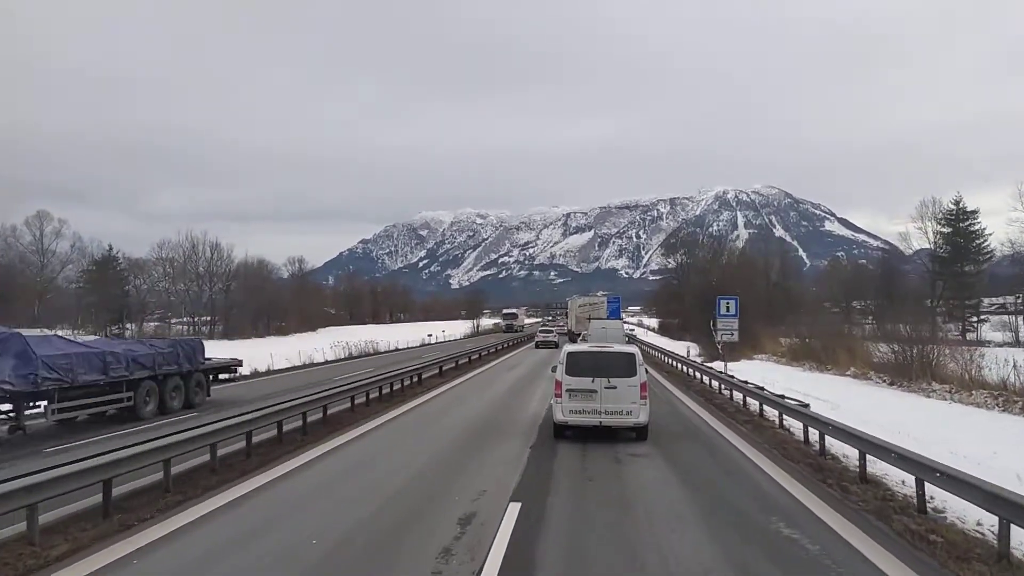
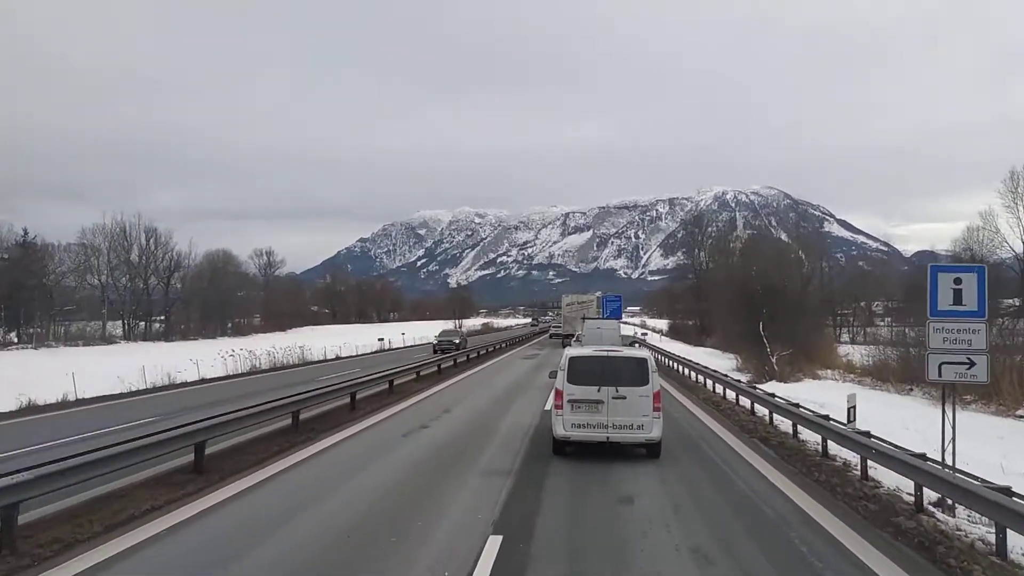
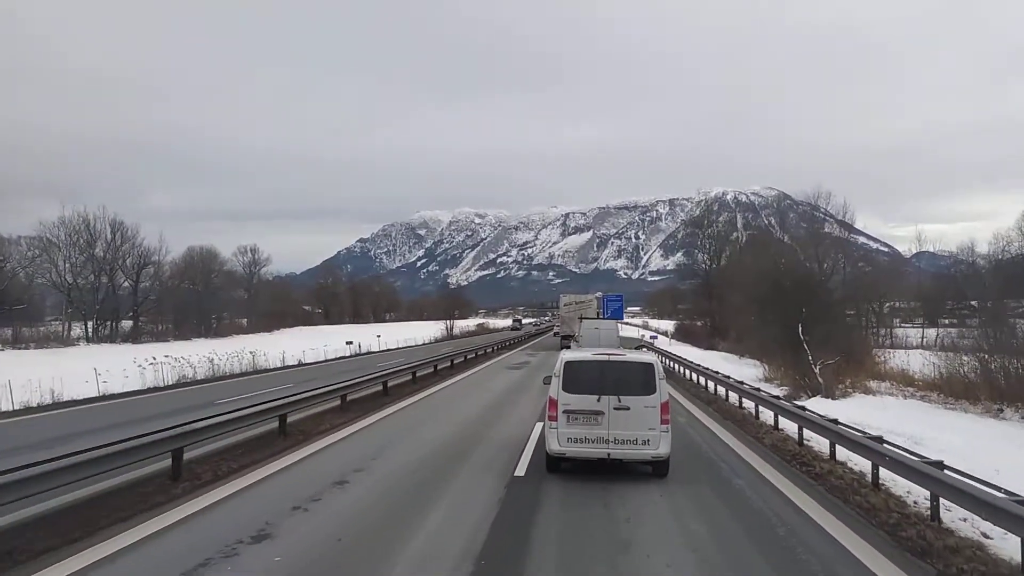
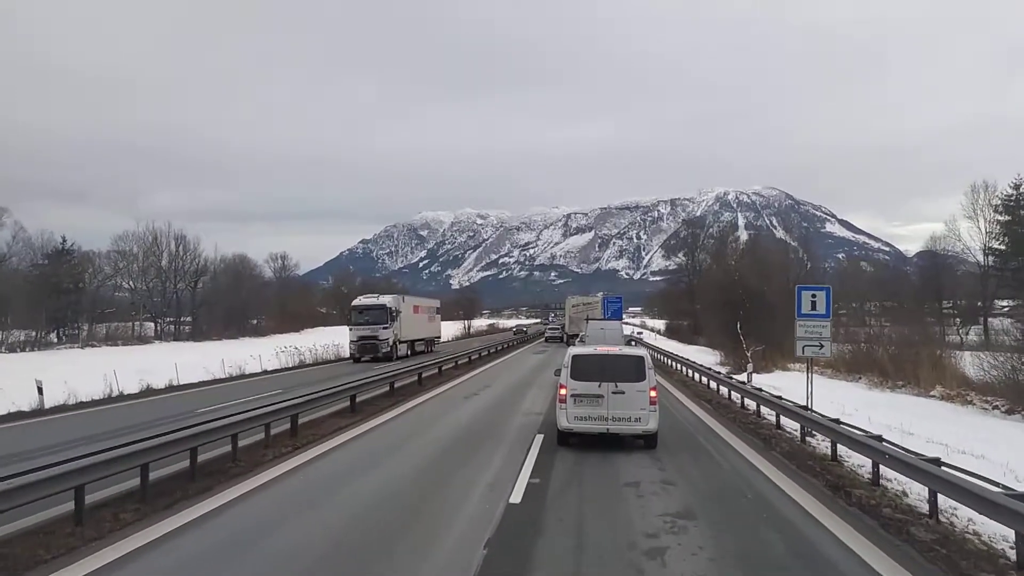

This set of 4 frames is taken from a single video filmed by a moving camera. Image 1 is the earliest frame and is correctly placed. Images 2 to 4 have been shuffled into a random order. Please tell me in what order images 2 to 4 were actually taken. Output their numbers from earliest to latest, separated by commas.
4, 2, 3
